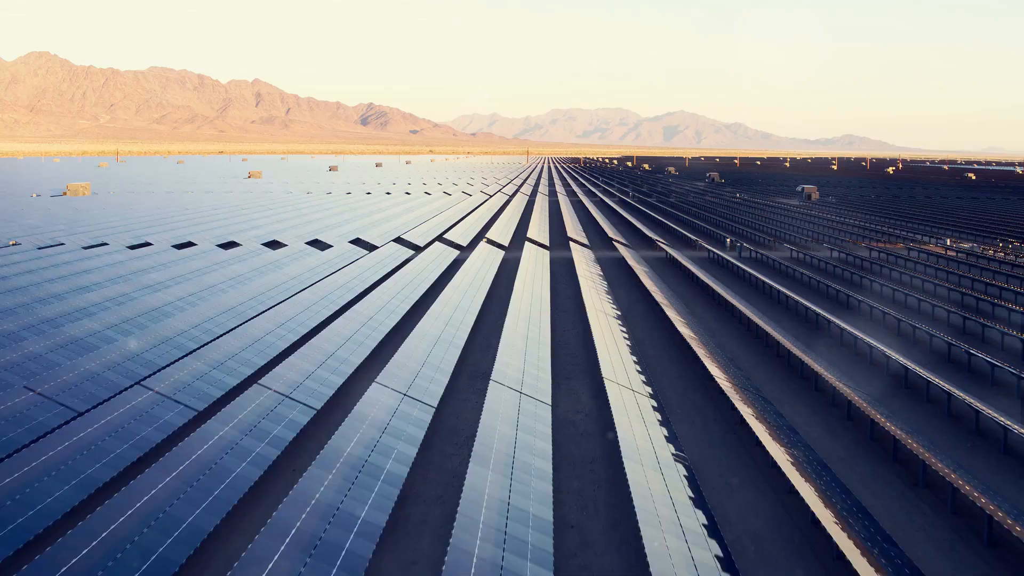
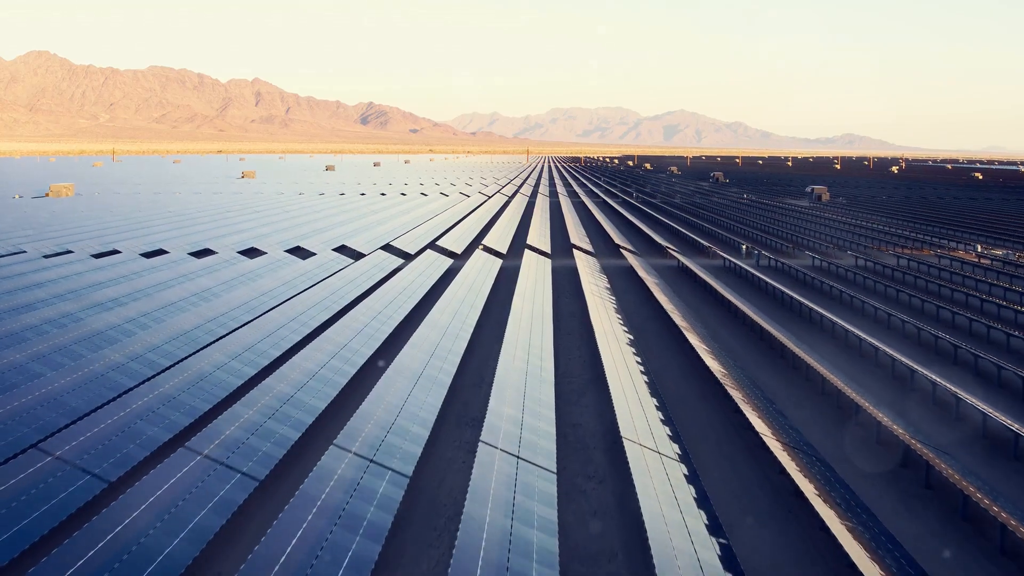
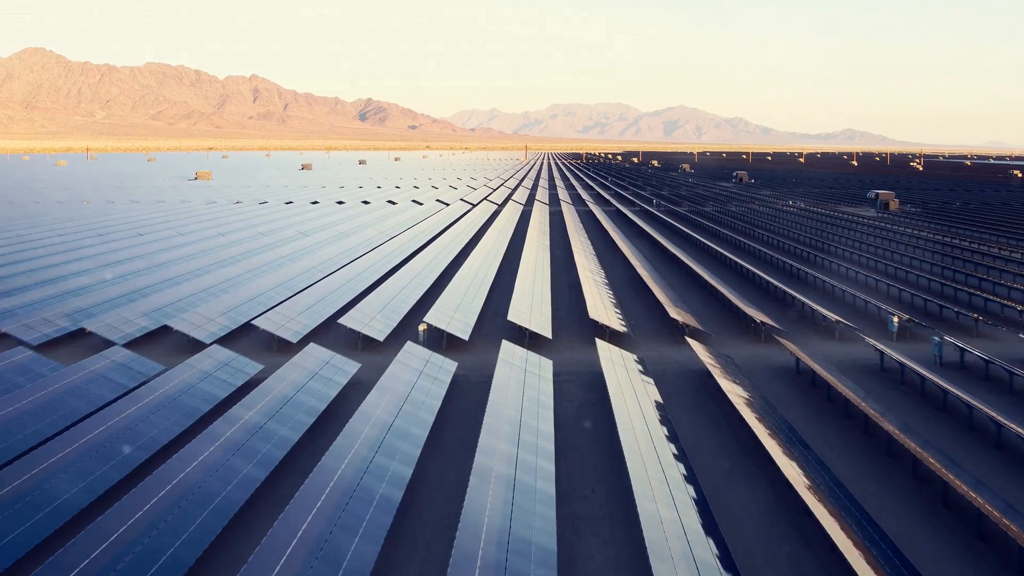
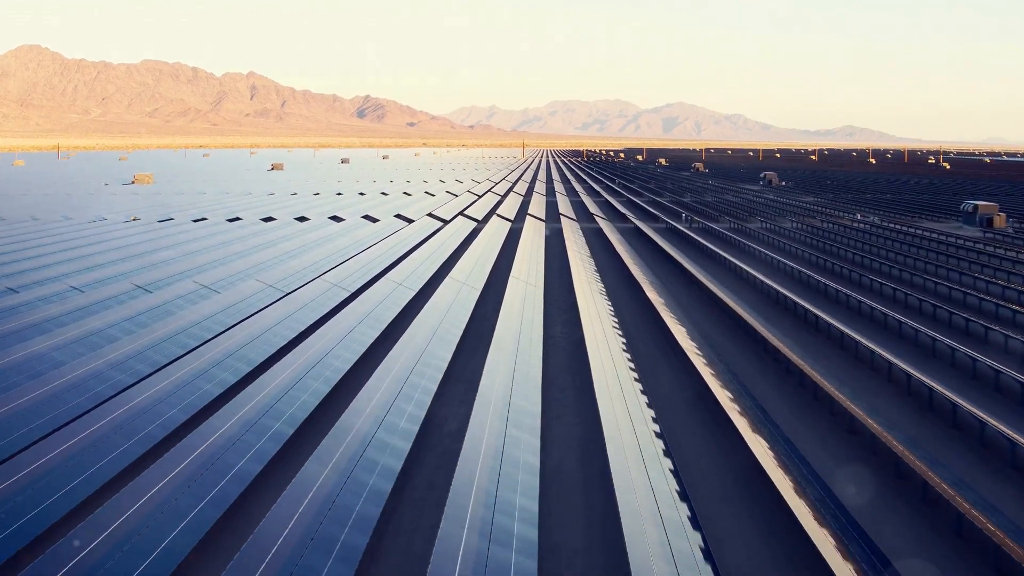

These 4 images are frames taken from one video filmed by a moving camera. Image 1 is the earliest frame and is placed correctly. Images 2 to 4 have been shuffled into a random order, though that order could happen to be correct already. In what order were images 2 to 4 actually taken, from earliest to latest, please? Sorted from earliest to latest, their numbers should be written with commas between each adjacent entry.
2, 3, 4
